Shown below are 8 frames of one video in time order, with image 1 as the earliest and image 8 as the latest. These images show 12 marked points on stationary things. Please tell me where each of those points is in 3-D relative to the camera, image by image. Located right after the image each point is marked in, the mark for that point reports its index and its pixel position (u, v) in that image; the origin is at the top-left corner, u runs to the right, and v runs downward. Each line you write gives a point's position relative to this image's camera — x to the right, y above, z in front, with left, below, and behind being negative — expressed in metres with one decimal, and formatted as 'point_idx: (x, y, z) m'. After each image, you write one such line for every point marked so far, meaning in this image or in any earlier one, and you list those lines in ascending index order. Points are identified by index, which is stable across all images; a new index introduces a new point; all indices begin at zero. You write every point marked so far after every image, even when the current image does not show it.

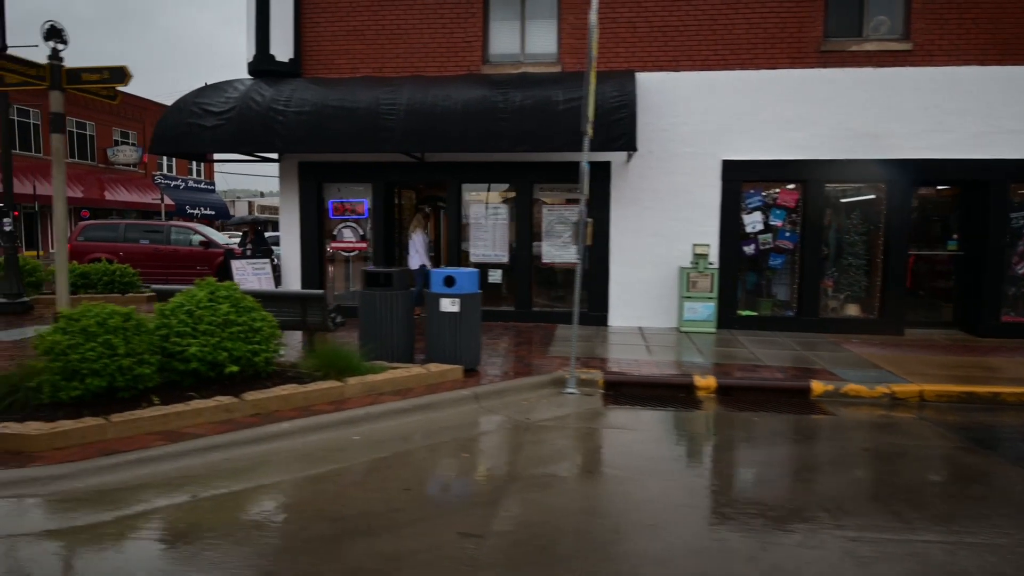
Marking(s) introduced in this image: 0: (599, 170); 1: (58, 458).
0: (+1.5, +2.0, +10.7) m
1: (-3.1, -1.2, +4.5) m
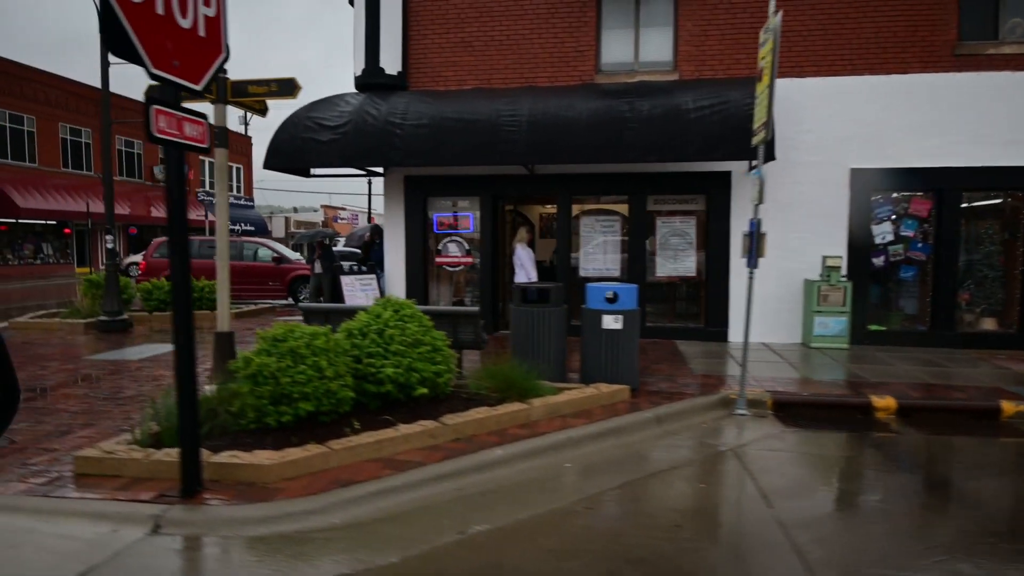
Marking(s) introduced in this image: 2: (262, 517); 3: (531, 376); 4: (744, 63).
0: (+3.4, +1.7, +10.4) m
1: (-1.4, -1.3, +4.2) m
2: (-1.5, -1.4, +3.8) m
3: (+0.2, -0.9, +6.3) m
4: (+3.7, +3.6, +10.3) m
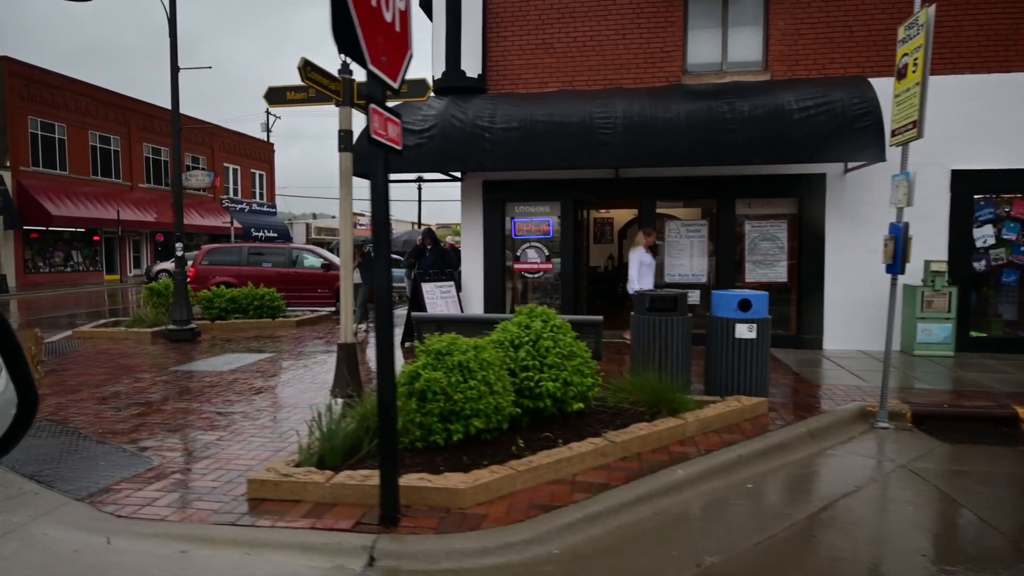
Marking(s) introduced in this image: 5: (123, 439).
0: (+4.7, +1.6, +10.0) m
1: (-0.1, -1.4, +3.9) m
2: (-0.2, -1.4, +3.5) m
3: (+1.5, -0.9, +6.0) m
4: (+5.1, +3.5, +10.0) m
5: (-3.3, -1.3, +5.6) m
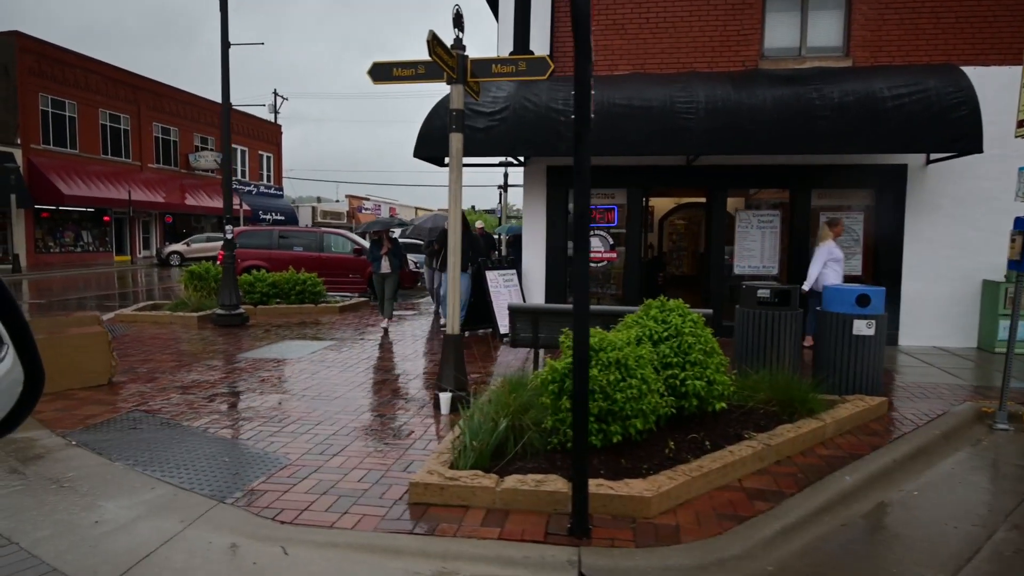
0: (+5.8, +1.7, +9.8) m
1: (+1.0, -1.3, +3.6) m
2: (+0.9, -1.4, +3.3) m
3: (+2.6, -0.9, +5.7) m
4: (+6.2, +3.6, +9.6) m
5: (-2.3, -1.2, +5.3) m
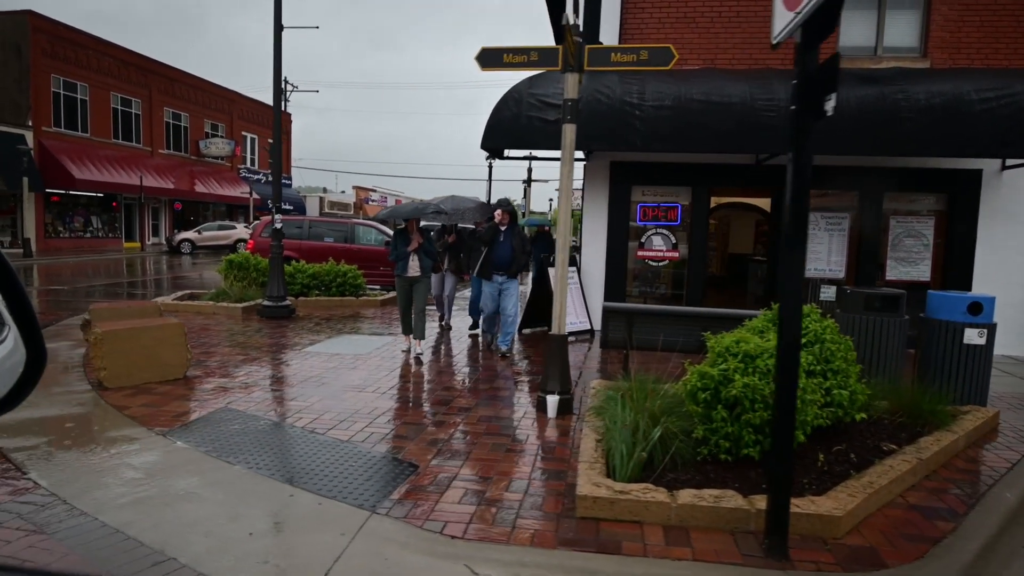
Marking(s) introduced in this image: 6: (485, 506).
0: (+6.8, +1.6, +9.6) m
1: (+2.0, -1.4, +3.4) m
2: (+1.9, -1.4, +3.0) m
3: (+3.6, -0.9, +5.5) m
4: (+7.2, +3.5, +9.4) m
5: (-1.3, -1.2, +5.1) m
6: (-0.2, -1.3, +3.8) m
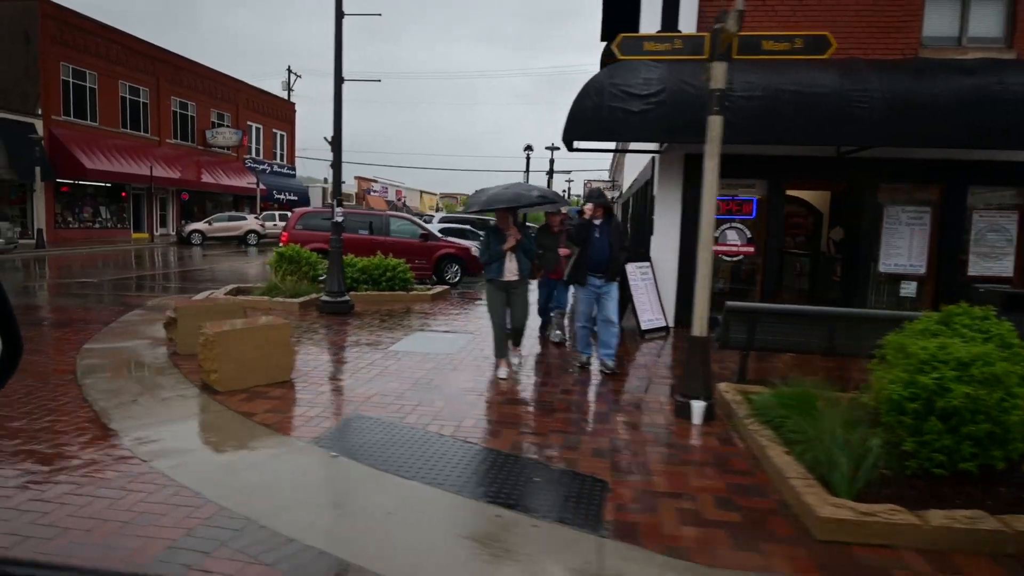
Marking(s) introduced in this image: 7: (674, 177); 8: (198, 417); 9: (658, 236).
0: (+7.9, +1.7, +9.4) m
1: (+3.2, -1.4, +3.2) m
2: (+3.1, -1.5, +2.8) m
3: (+4.8, -0.9, +5.3) m
4: (+8.3, +3.5, +9.2) m
5: (-0.1, -1.2, +4.8) m
6: (+1.1, -1.3, +3.5) m
7: (+2.5, +1.7, +10.1) m
8: (-2.5, -1.1, +5.2) m
9: (+2.3, +0.8, +10.2) m
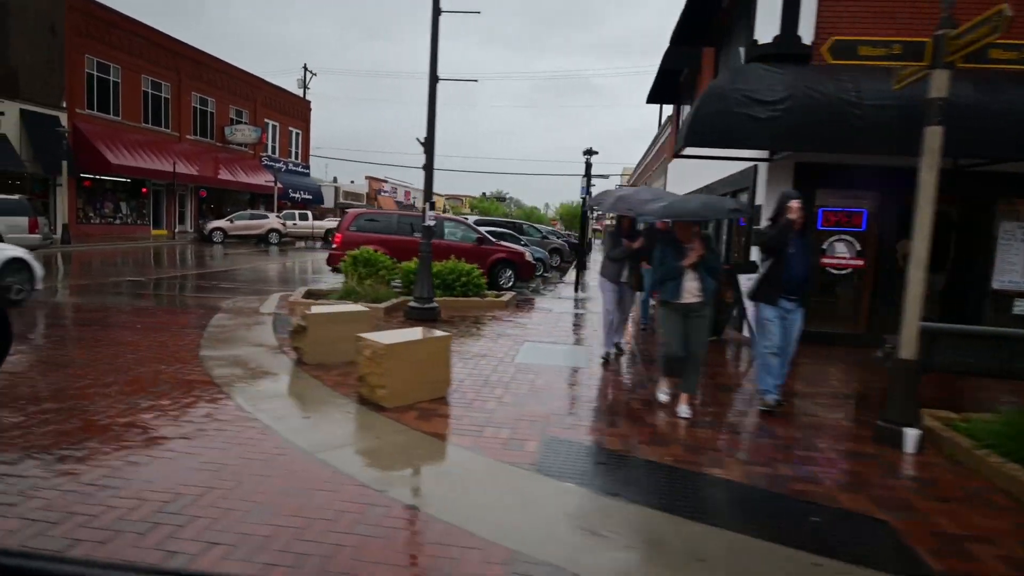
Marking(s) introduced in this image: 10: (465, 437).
0: (+9.5, +1.4, +9.1) m
1: (+4.8, -1.6, +2.9) m
2: (+4.8, -1.7, +2.5) m
3: (+6.4, -1.2, +5.0) m
4: (+9.9, +3.2, +9.0) m
5: (+1.5, -1.3, +4.4) m
6: (+2.7, -1.4, +3.2) m
7: (+4.1, +1.5, +9.8) m
8: (-0.9, -1.1, +4.9) m
9: (+3.9, +0.6, +9.9) m
10: (-0.4, -1.1, +4.9) m
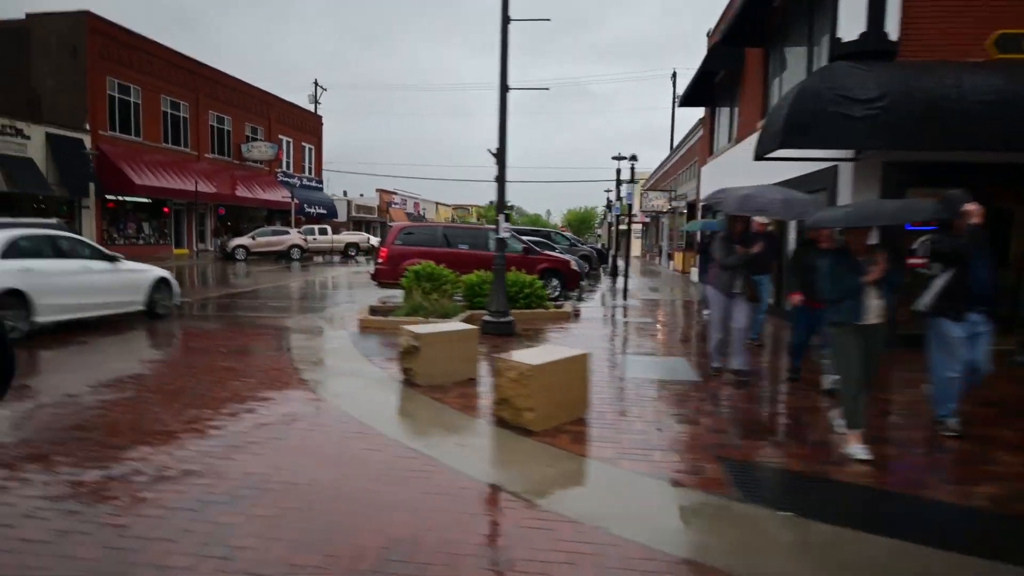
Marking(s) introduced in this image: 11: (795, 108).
0: (+10.7, +1.5, +8.9) m
1: (+6.1, -1.5, +2.6) m
2: (+6.0, -1.6, +2.3) m
3: (+7.6, -1.1, +4.8) m
4: (+11.1, +3.4, +8.8) m
5: (+2.8, -1.3, +4.2) m
6: (+3.9, -1.4, +2.9) m
7: (+5.3, +1.5, +9.6) m
8: (+0.3, -1.3, +4.6) m
9: (+5.1, +0.6, +9.7) m
10: (+0.9, -1.3, +4.7) m
11: (+3.7, +2.4, +8.4) m
